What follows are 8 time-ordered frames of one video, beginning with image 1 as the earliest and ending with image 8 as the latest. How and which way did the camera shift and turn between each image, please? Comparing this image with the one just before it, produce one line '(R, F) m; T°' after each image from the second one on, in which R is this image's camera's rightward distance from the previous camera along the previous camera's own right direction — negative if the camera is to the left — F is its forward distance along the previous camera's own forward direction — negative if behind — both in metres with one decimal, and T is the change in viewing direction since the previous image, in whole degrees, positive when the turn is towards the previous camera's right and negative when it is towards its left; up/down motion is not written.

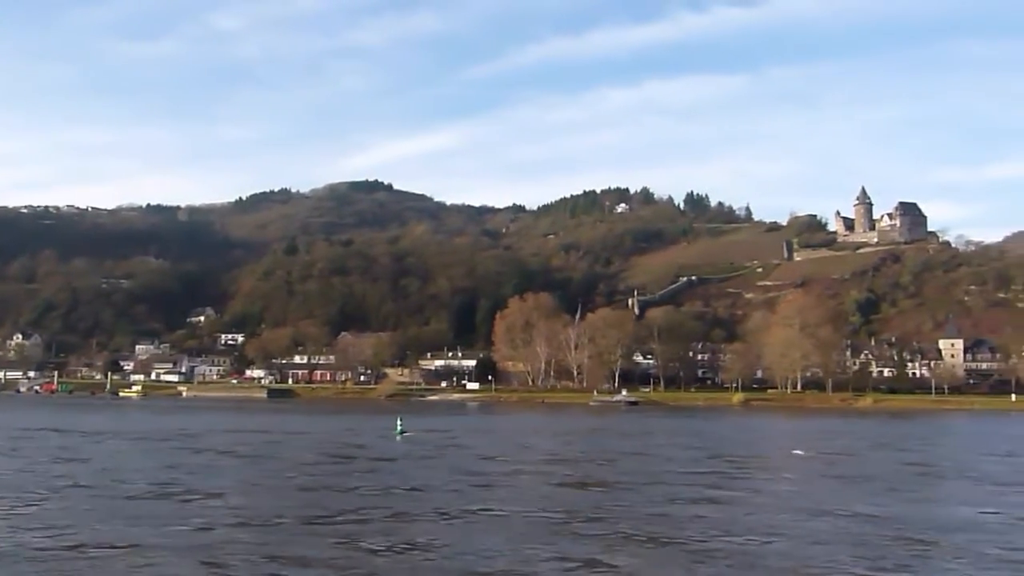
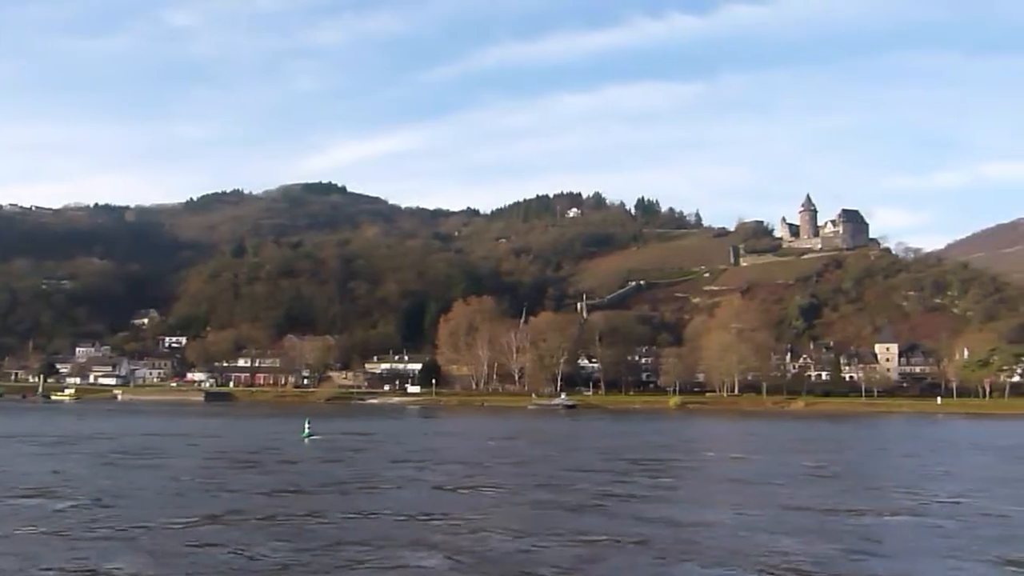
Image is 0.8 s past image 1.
(+1.8, -1.1) m; +2°
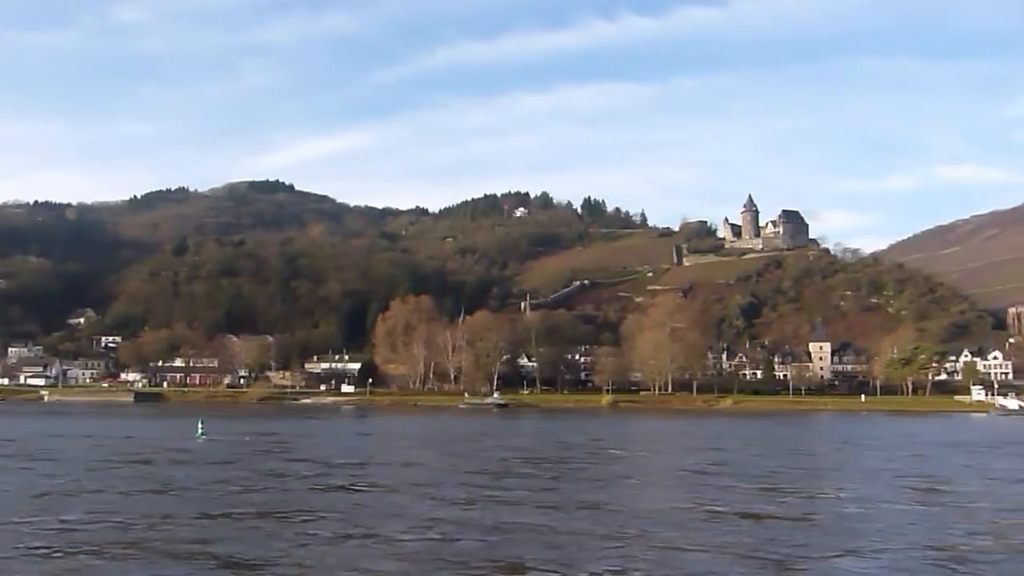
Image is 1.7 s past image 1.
(+2.3, -1.2) m; +2°
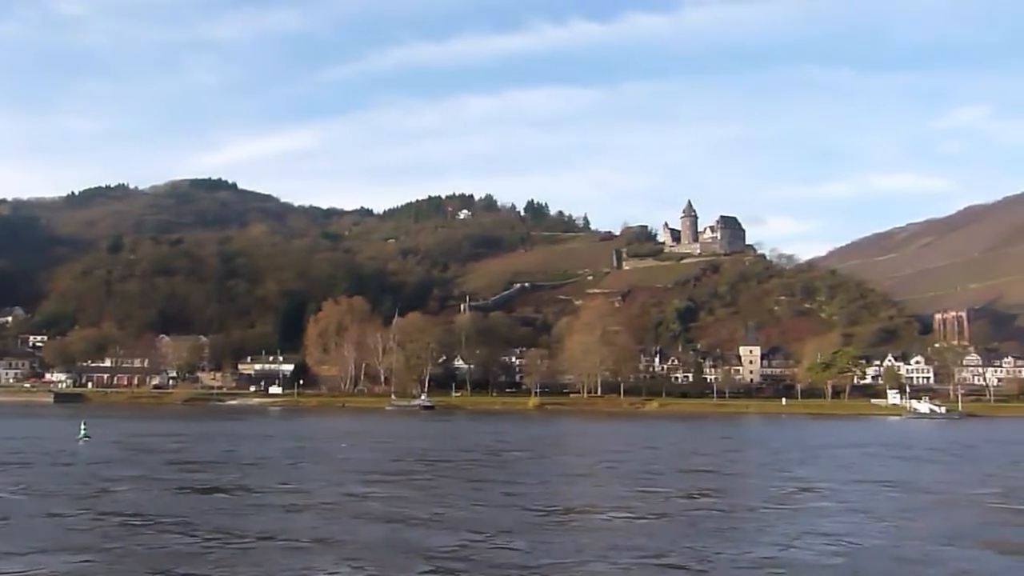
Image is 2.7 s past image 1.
(+2.5, -1.2) m; +3°
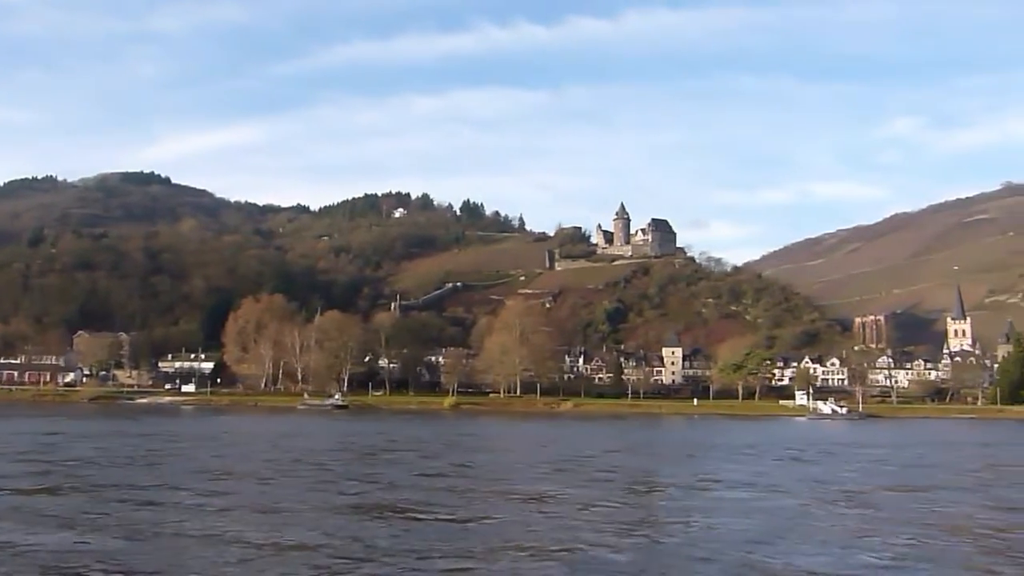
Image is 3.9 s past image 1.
(+3.5, -1.2) m; +3°
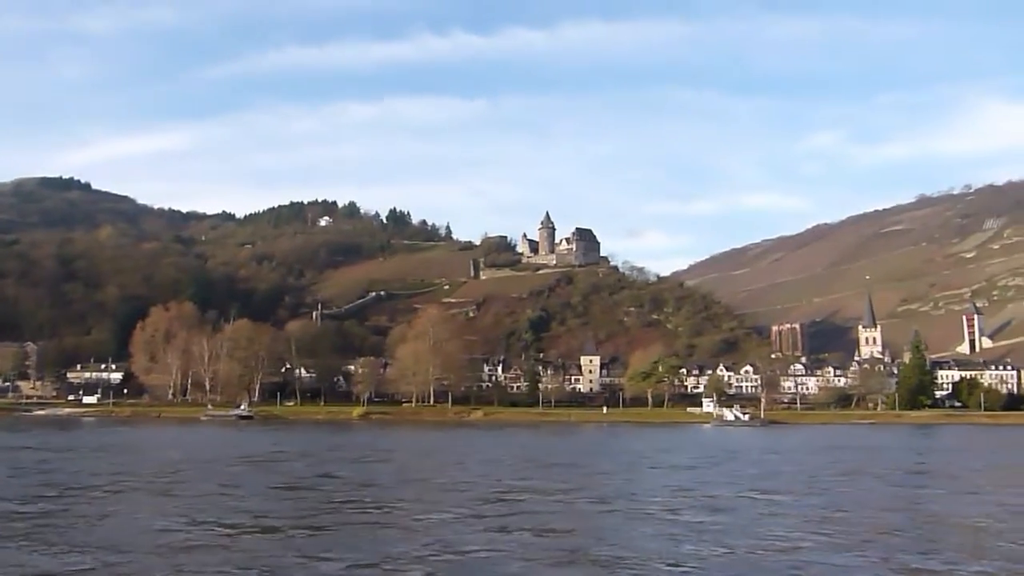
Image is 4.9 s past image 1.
(+3.3, -0.8) m; +3°
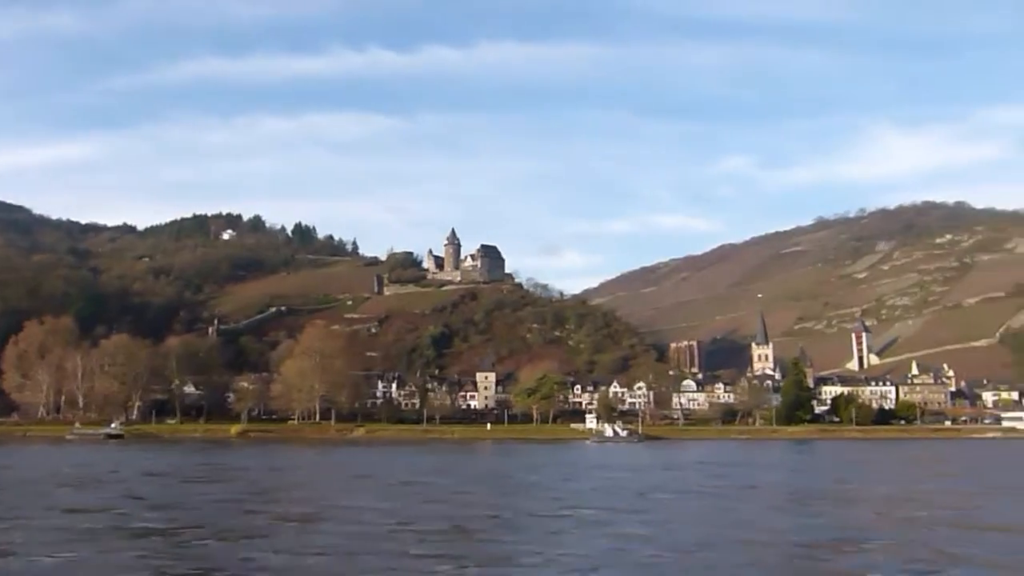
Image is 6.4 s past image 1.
(+4.7, -0.8) m; +4°
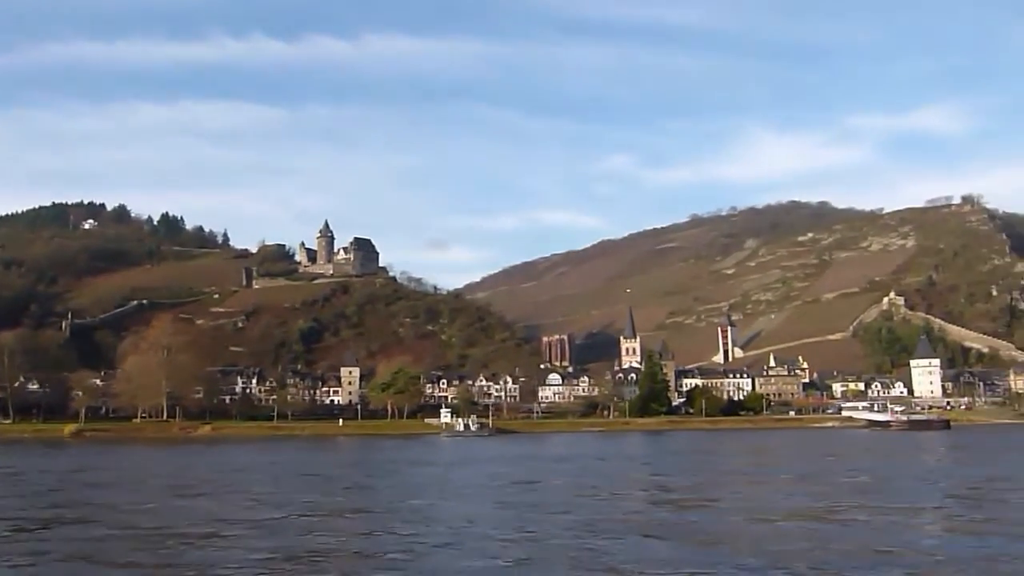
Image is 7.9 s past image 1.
(+4.9, +0.2) m; +6°
